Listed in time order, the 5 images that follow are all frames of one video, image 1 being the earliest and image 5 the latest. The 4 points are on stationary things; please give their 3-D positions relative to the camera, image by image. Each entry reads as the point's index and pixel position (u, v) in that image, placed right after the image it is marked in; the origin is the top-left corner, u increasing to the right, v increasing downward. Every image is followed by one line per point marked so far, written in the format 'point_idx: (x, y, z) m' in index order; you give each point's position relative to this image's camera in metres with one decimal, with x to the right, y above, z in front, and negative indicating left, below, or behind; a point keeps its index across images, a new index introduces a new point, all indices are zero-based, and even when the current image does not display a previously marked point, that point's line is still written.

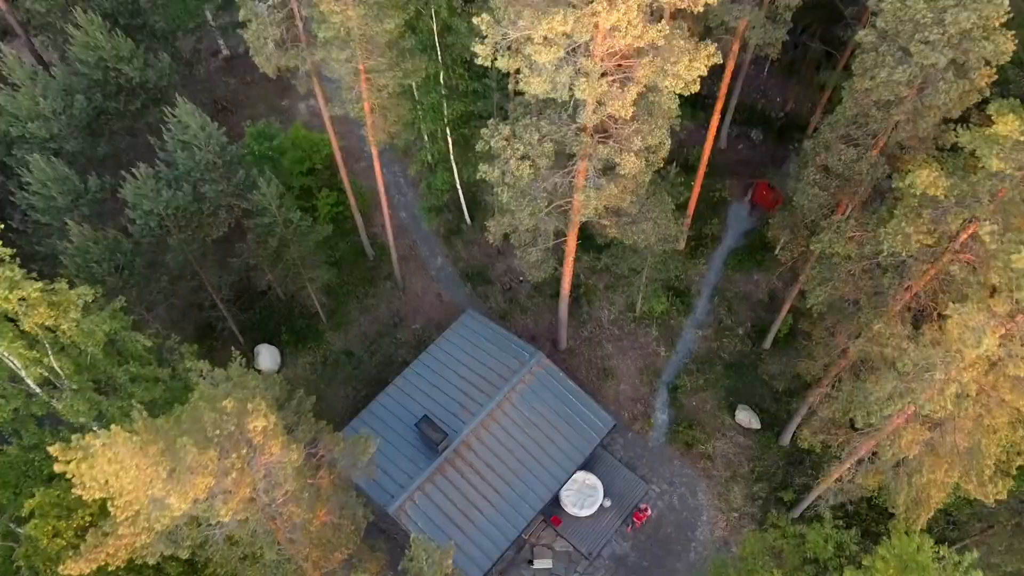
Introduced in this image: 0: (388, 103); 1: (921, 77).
0: (-3.4, +5.1, +16.7) m
1: (+8.1, +4.1, +12.1) m
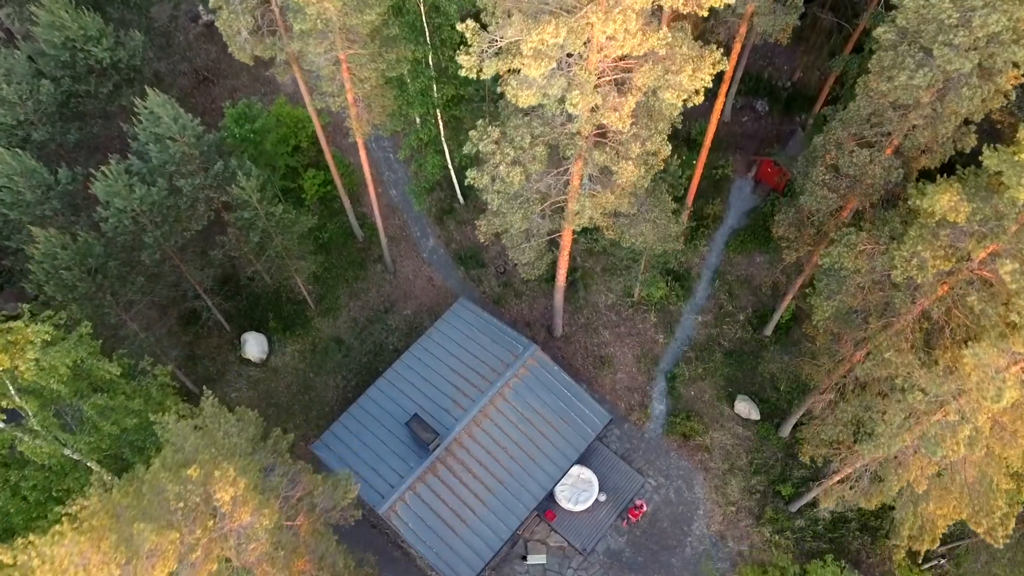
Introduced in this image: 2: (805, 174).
0: (-3.6, +5.0, +15.7) m
1: (+7.9, +3.8, +11.2) m
2: (+7.6, +3.1, +15.6) m
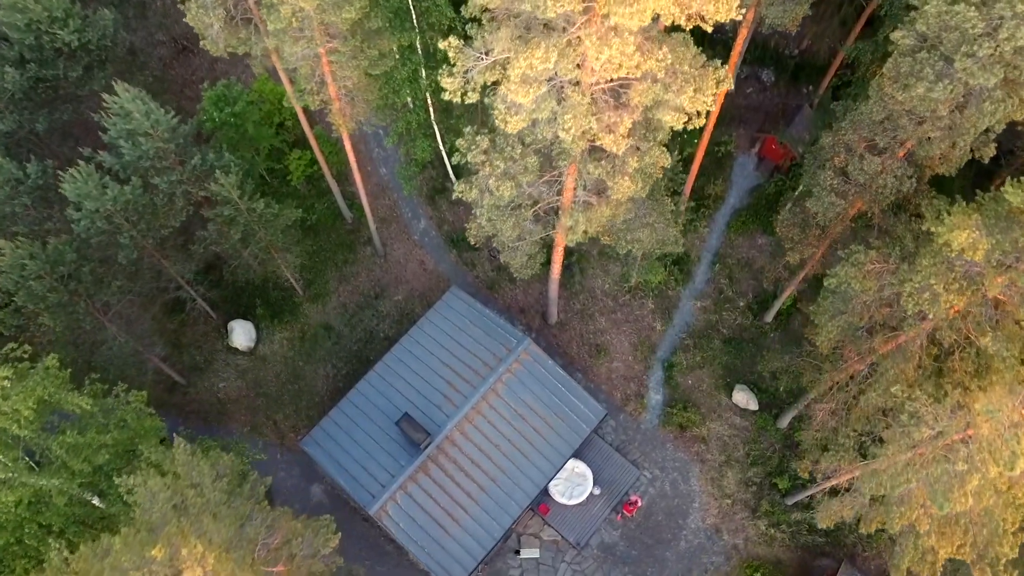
0: (-3.8, +4.8, +14.8) m
1: (+7.7, +3.4, +10.4) m
2: (+7.4, +2.9, +14.9) m
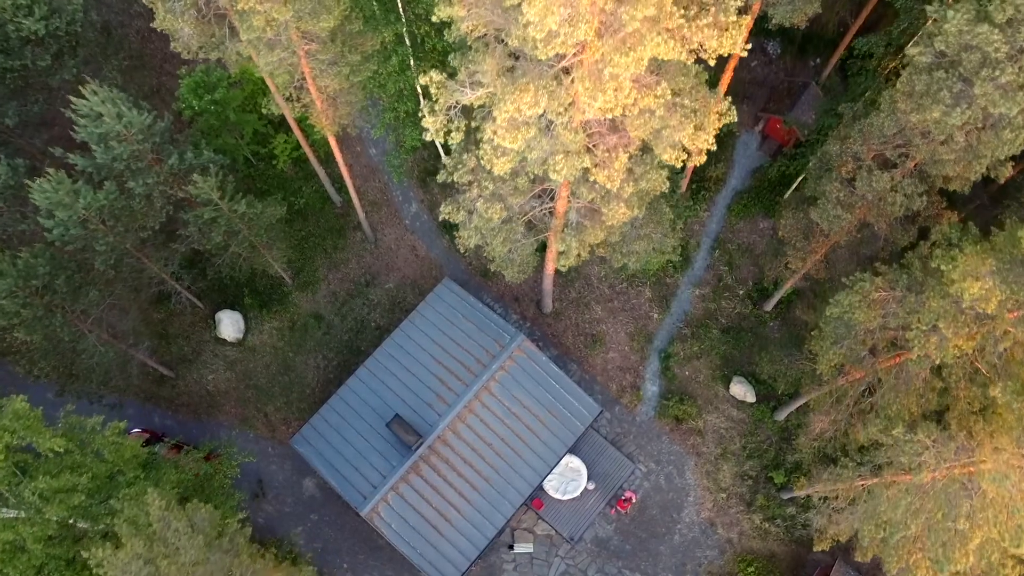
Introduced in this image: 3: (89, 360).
0: (-4.0, +4.5, +14.0) m
1: (+7.5, +2.8, +9.8) m
2: (+7.2, +2.7, +14.2) m
3: (-12.0, -2.0, +17.3) m
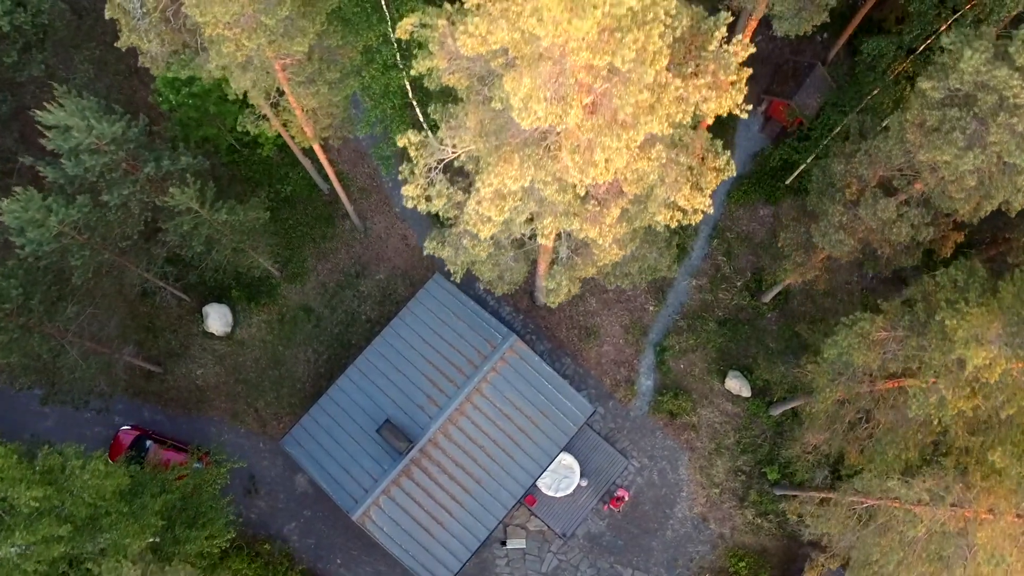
0: (-4.3, +4.0, +13.3) m
1: (+7.3, +2.1, +9.3) m
2: (+7.0, +2.2, +13.7) m
3: (-12.2, -2.3, +16.9) m
